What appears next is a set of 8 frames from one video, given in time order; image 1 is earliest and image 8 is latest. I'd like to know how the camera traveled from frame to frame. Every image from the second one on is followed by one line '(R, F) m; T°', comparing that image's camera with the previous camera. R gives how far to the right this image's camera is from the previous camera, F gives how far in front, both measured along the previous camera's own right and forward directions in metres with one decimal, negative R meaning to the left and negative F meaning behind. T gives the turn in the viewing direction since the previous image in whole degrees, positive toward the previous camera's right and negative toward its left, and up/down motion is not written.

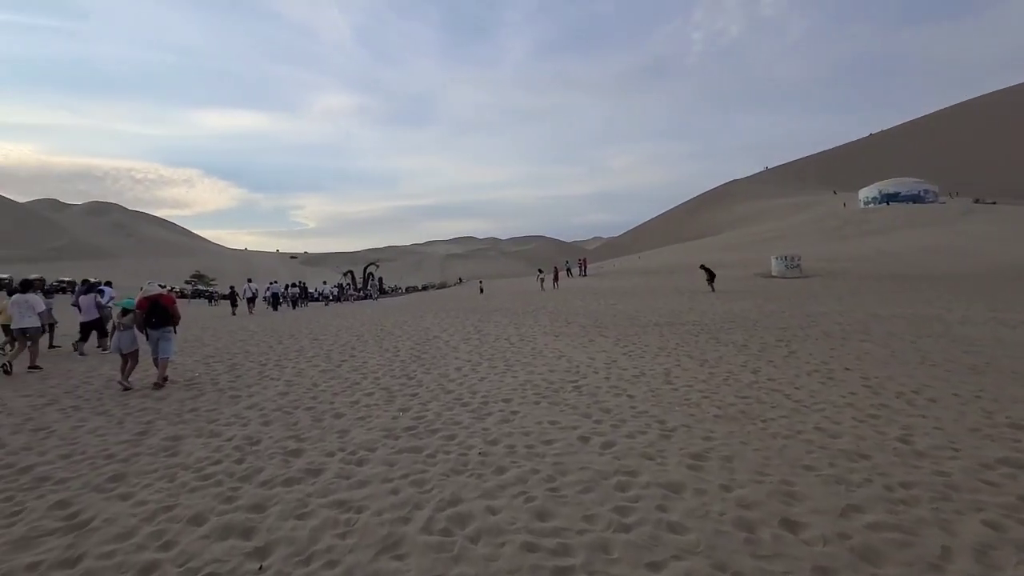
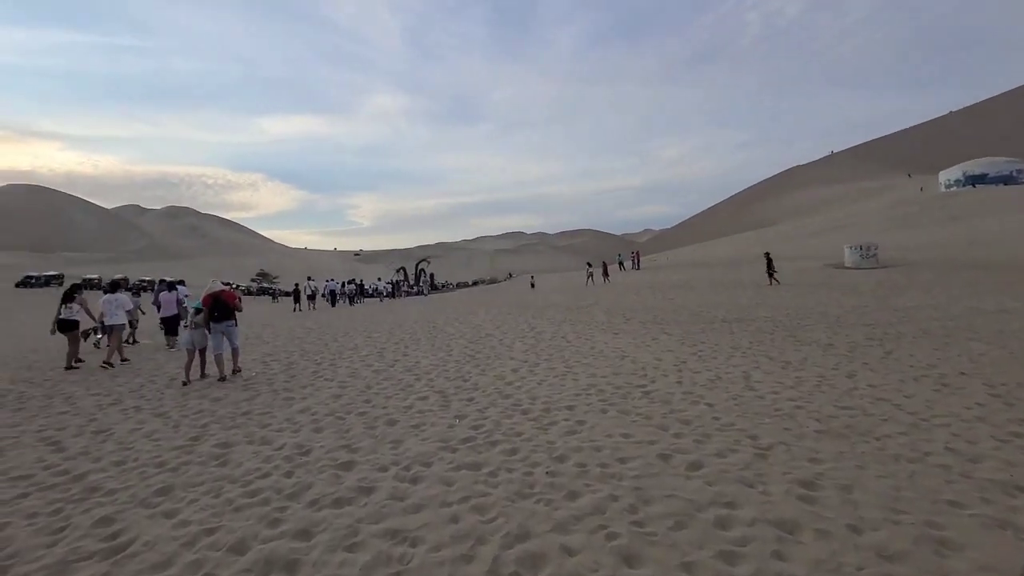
(-0.2, +0.5) m; -6°
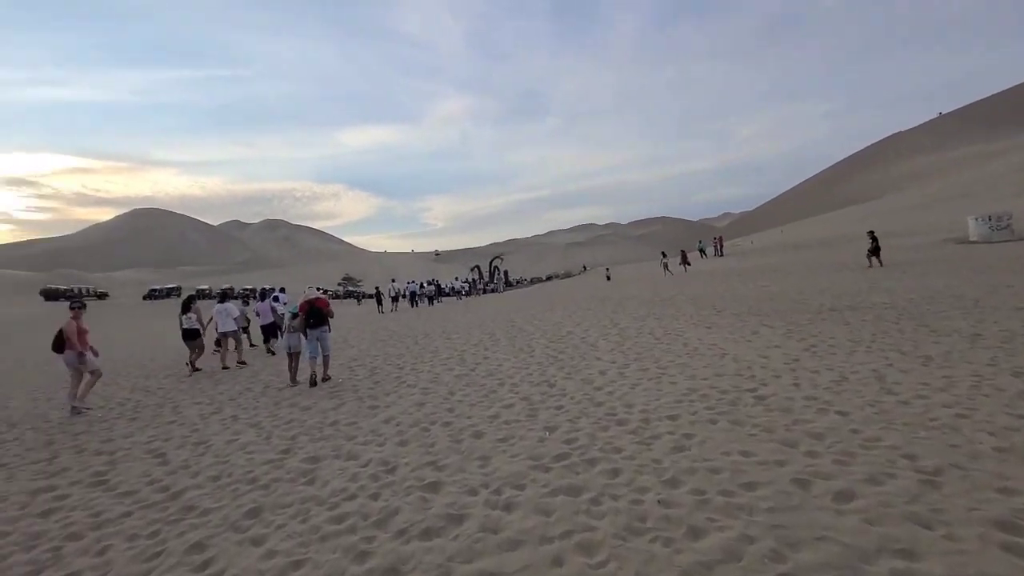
(-0.1, +0.4) m; -8°
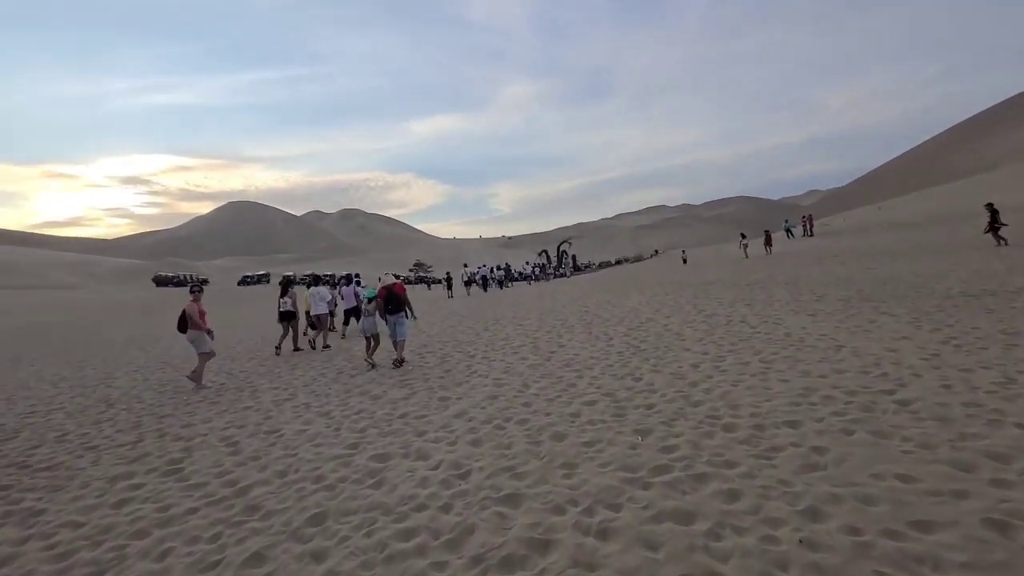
(-0.2, +0.6) m; -8°
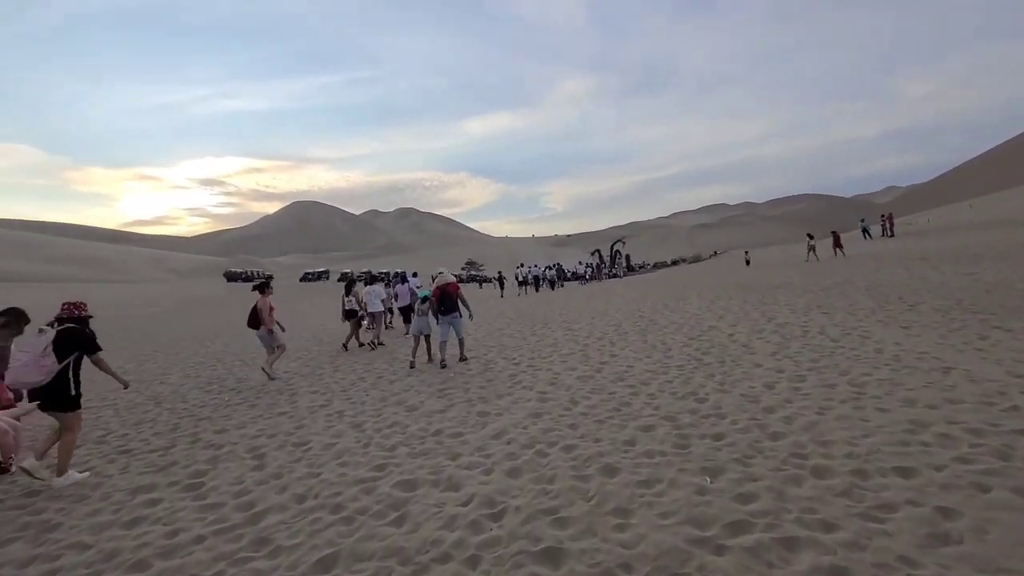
(0.0, +0.6) m; -6°
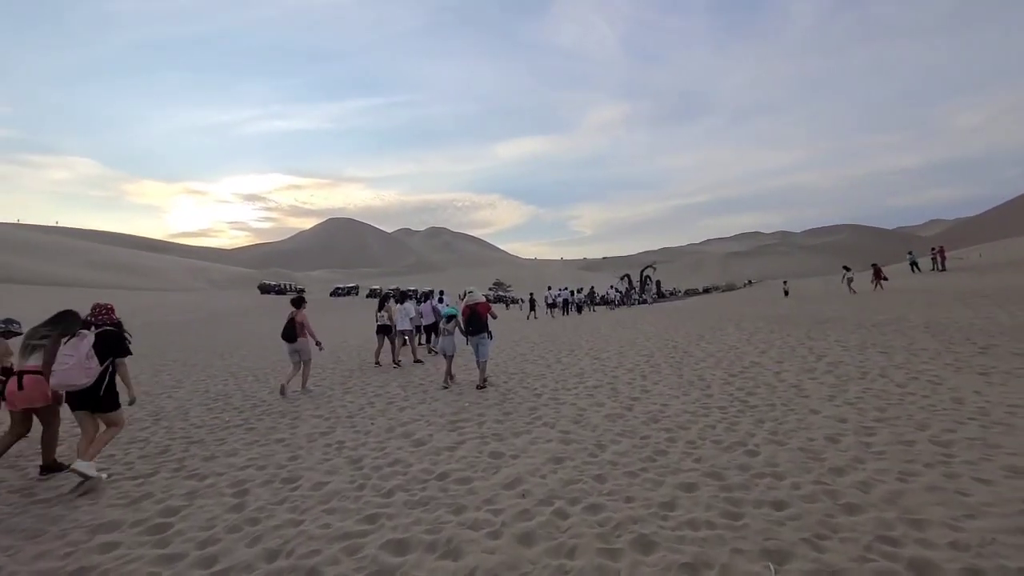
(0.0, +0.6) m; -3°
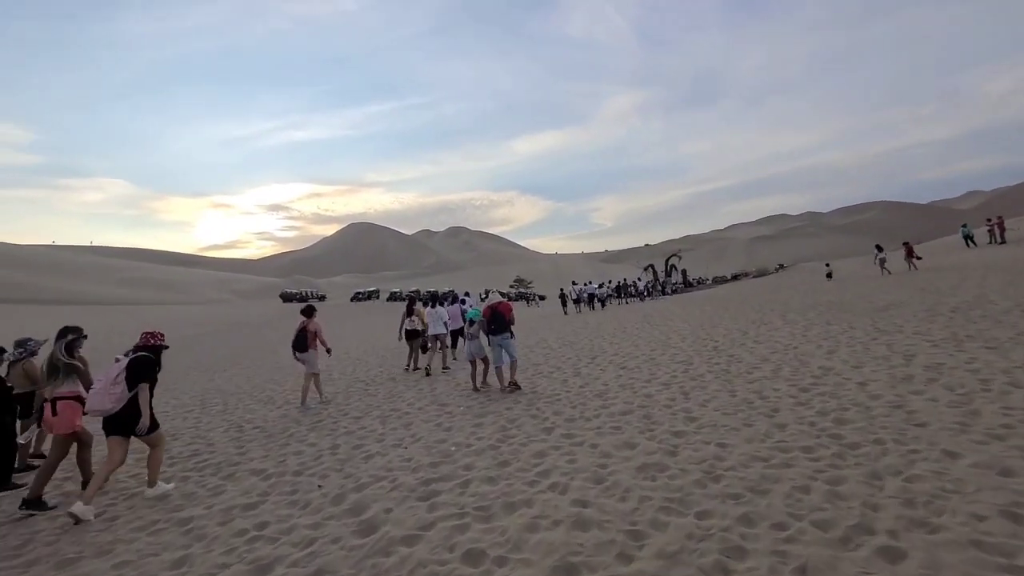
(+0.3, +1.7) m; -3°
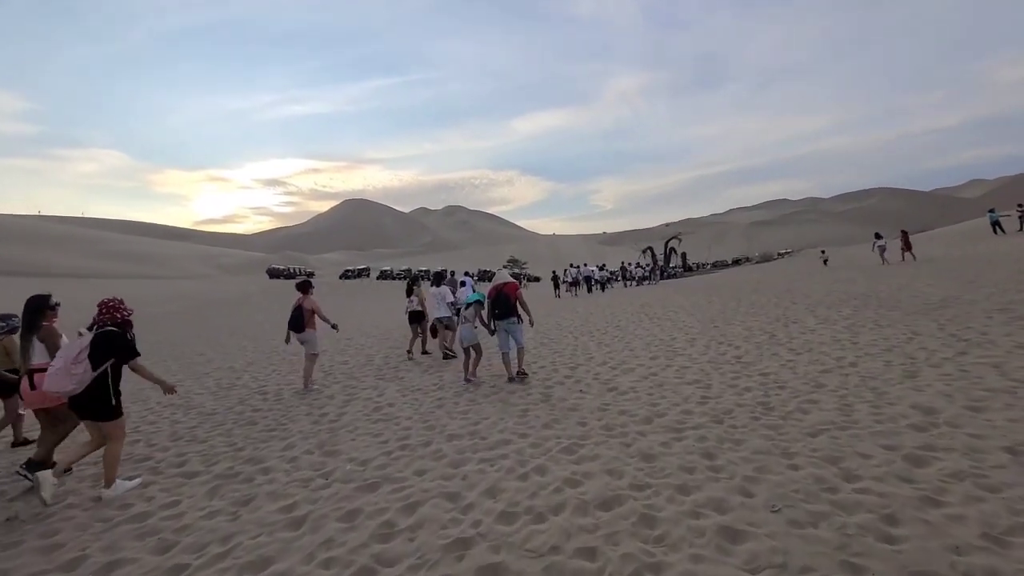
(+0.7, +2.7) m; 0°
